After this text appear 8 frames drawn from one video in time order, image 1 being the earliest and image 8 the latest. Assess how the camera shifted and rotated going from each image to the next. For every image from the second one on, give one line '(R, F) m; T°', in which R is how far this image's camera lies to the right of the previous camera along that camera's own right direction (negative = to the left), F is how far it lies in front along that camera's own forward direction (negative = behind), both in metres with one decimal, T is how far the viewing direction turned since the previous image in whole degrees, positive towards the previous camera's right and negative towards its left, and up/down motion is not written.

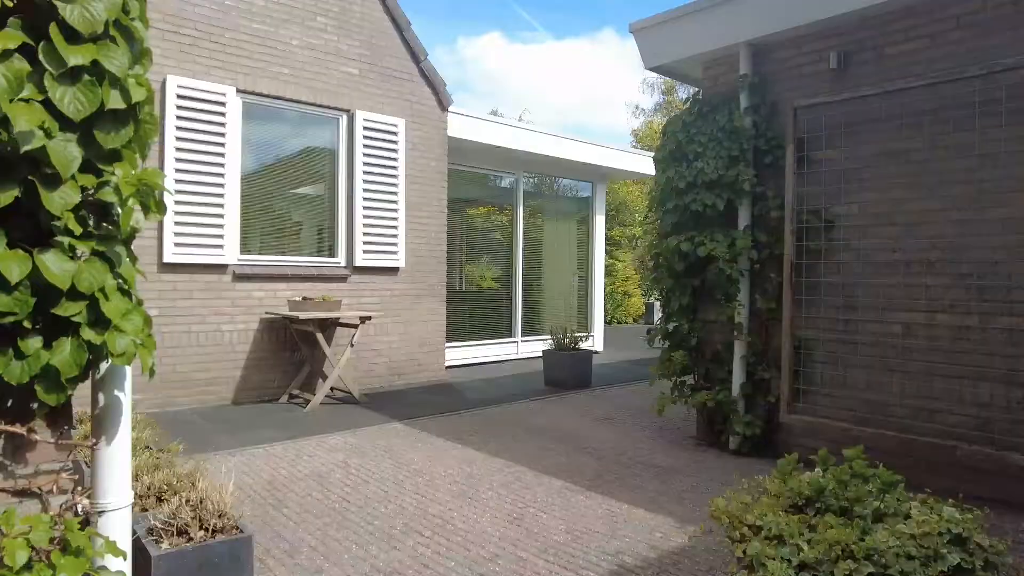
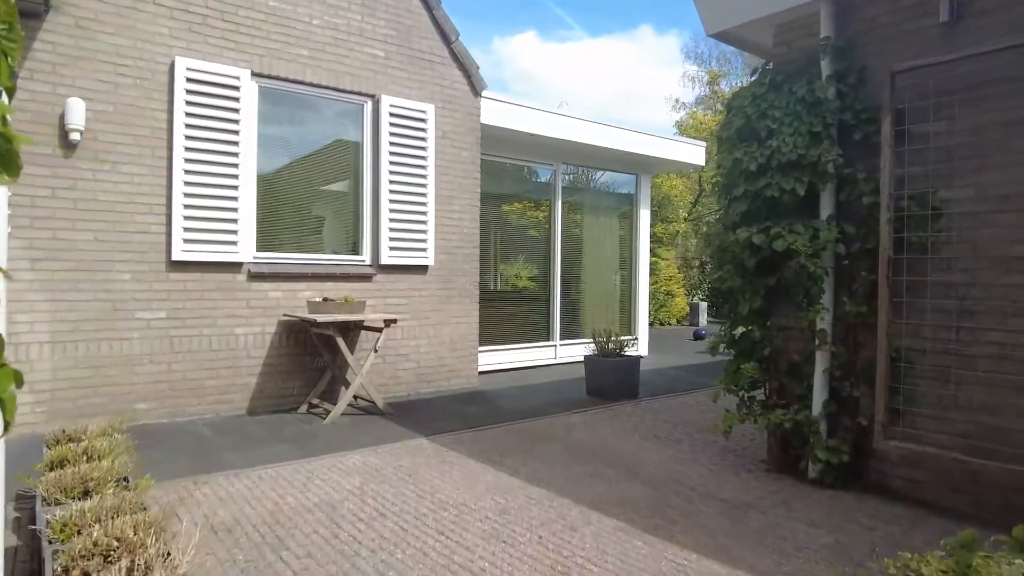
(0.0, +0.7) m; -3°
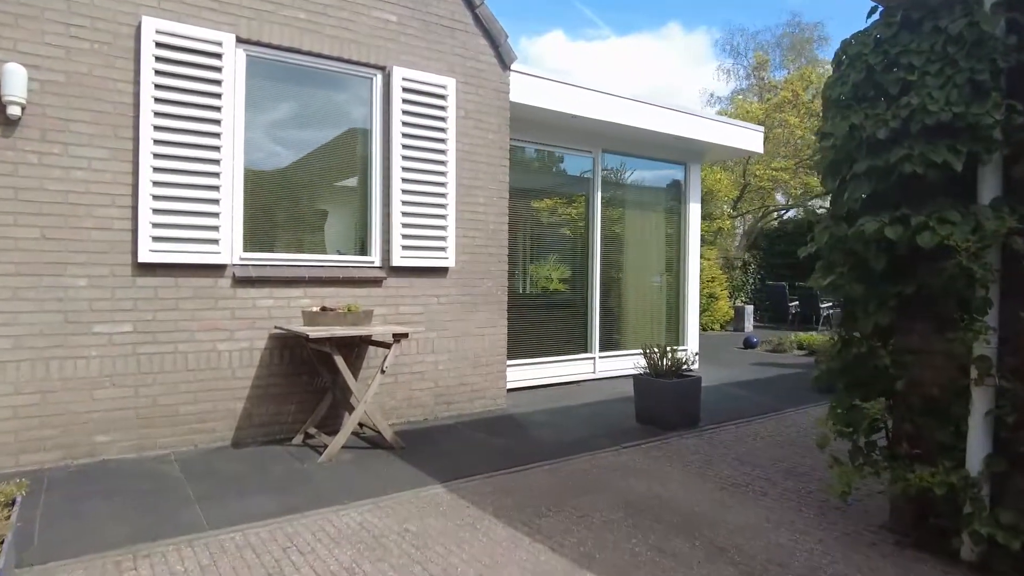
(-0.1, +1.1) m; -2°
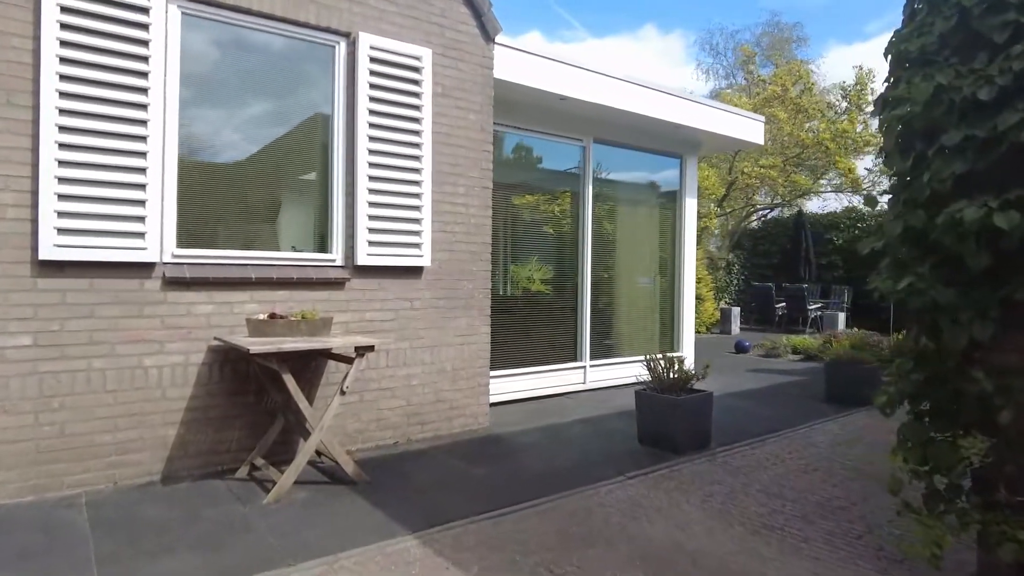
(-0.1, +0.8) m; +2°
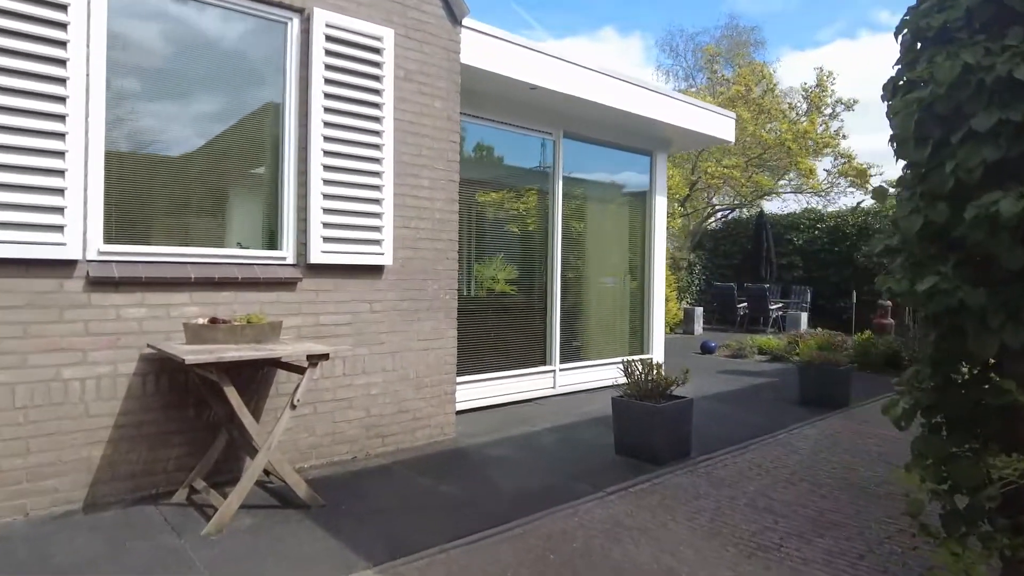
(-0.1, +0.4) m; +4°
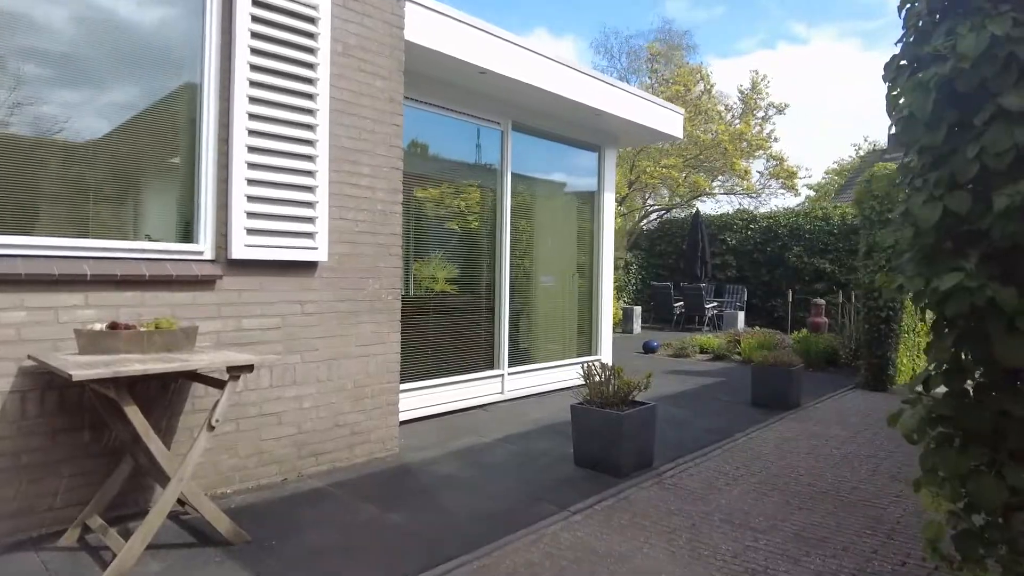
(-0.1, +0.4) m; +6°
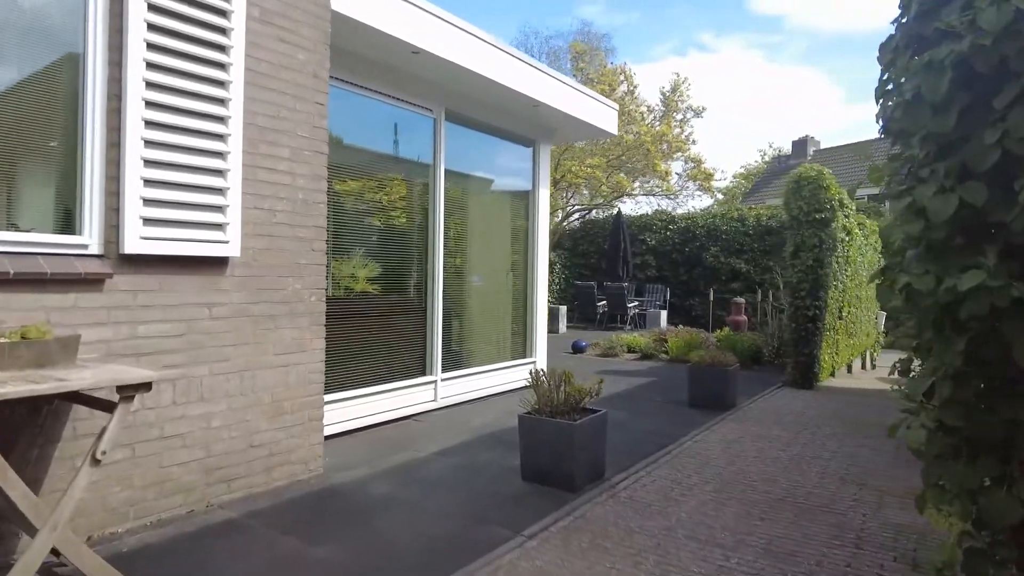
(-0.2, +0.4) m; +7°
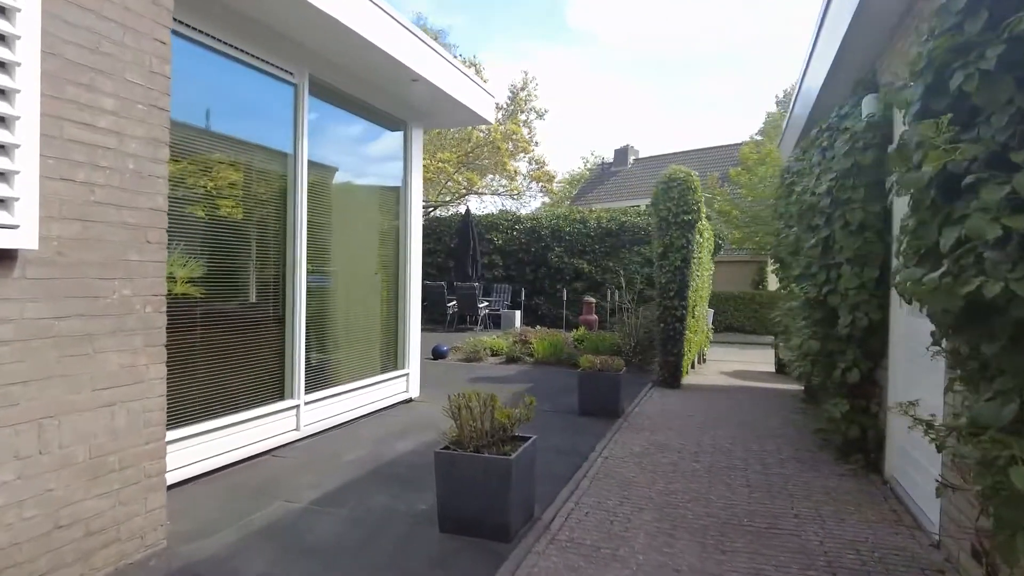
(-0.5, +0.8) m; +16°
